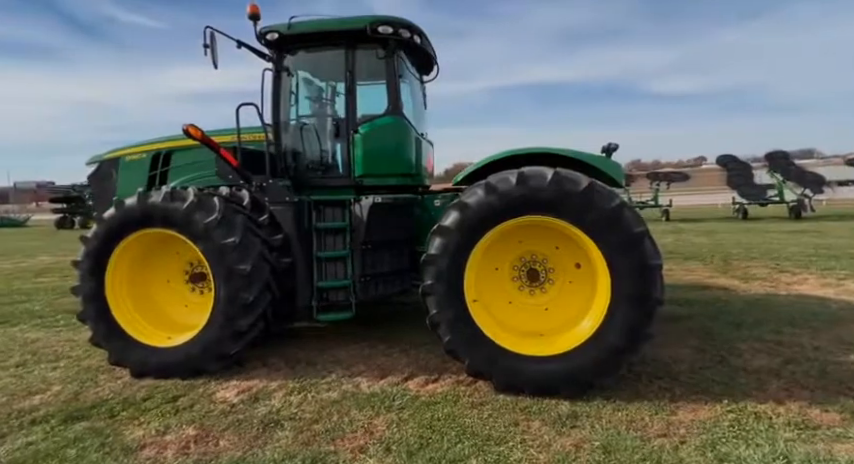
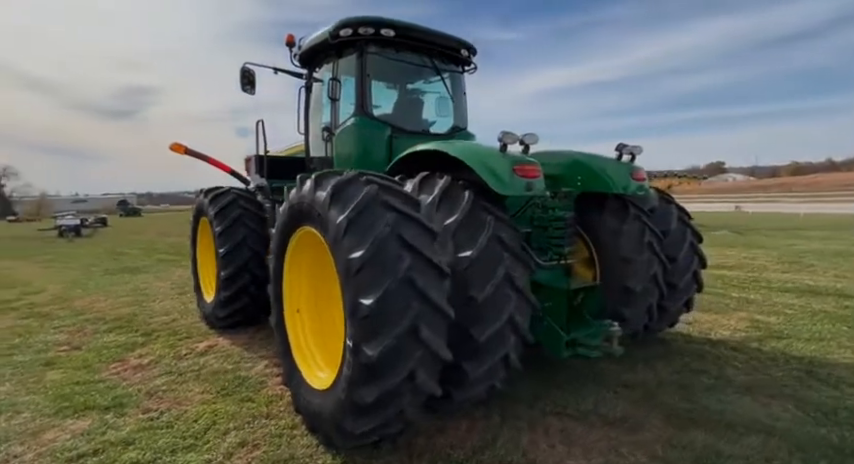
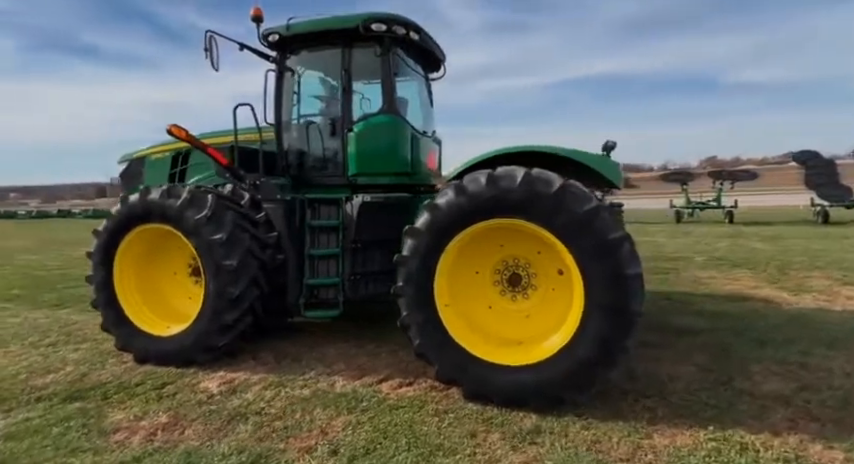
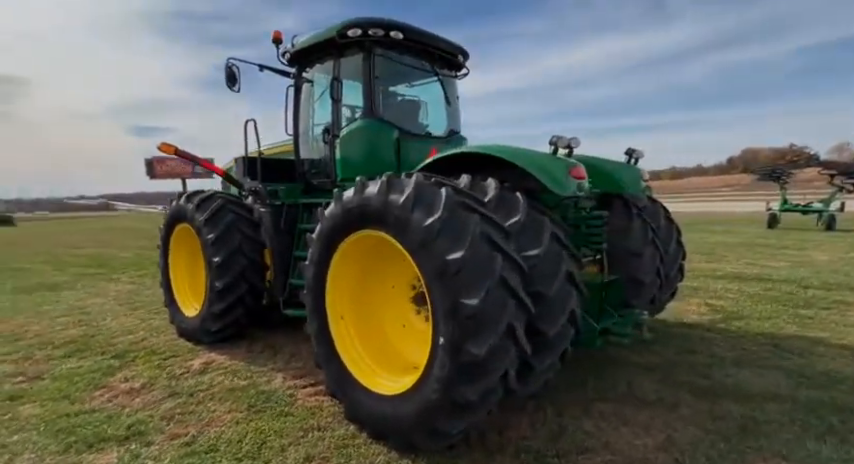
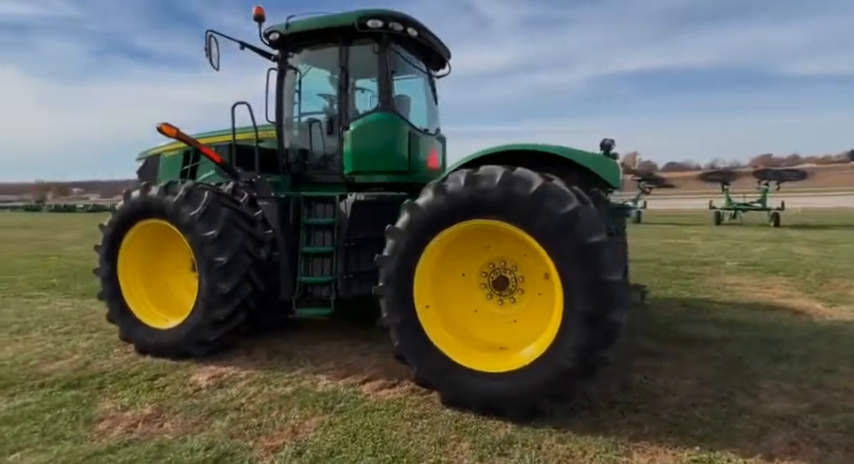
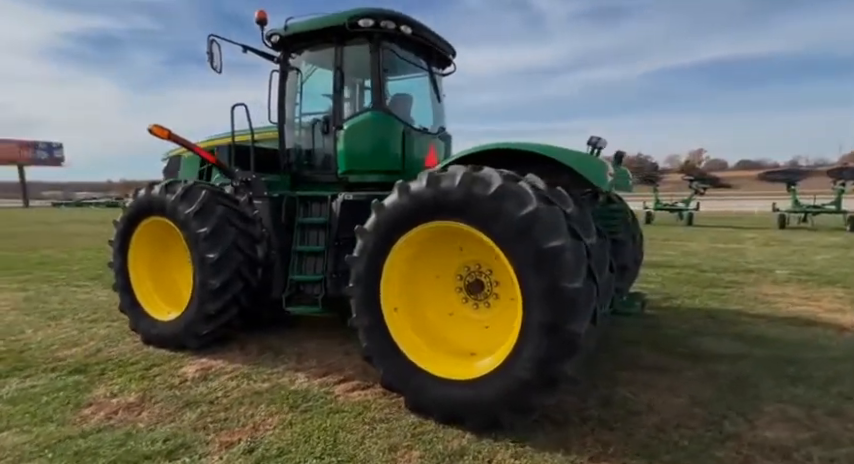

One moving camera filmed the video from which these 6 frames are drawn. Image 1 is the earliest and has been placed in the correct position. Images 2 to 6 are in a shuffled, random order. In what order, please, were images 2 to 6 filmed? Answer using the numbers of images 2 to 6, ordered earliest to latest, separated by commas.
3, 5, 6, 4, 2
